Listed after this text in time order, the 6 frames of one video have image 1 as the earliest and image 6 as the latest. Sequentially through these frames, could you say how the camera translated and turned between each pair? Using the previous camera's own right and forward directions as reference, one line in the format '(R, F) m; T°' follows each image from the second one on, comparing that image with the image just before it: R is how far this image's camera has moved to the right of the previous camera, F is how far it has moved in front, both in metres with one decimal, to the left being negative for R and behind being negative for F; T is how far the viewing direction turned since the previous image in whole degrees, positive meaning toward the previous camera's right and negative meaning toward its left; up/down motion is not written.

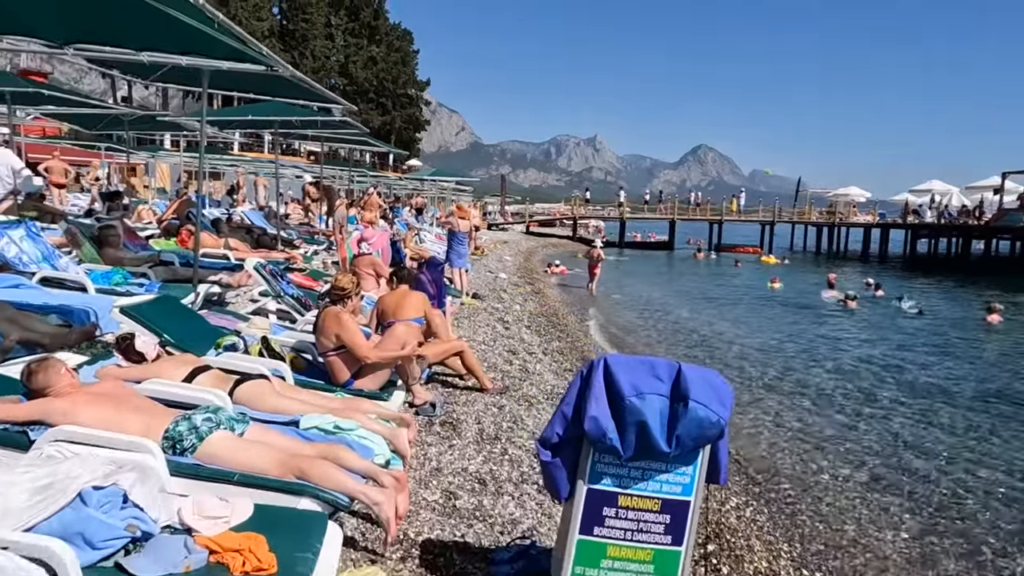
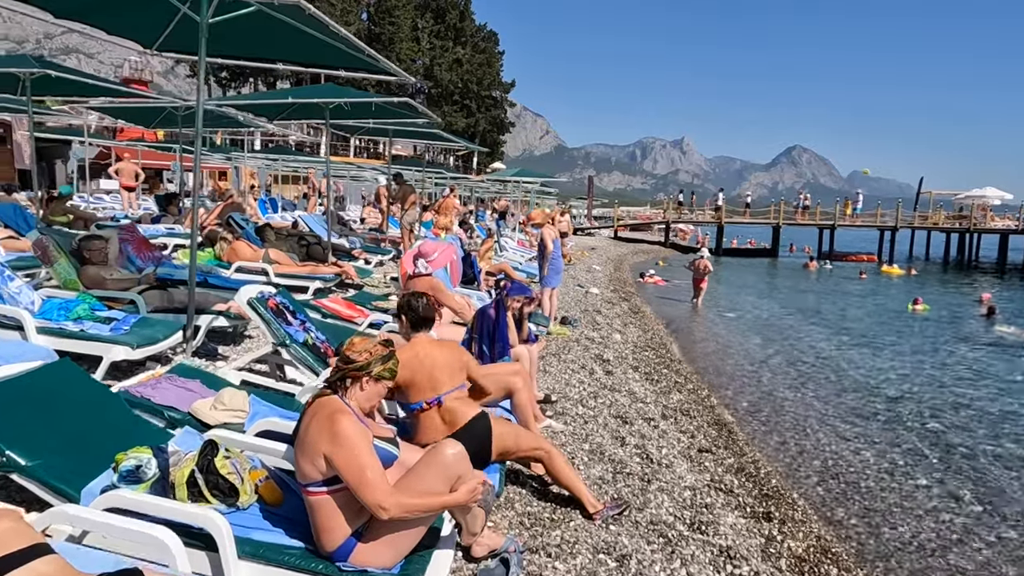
(-0.3, +2.8) m; -7°
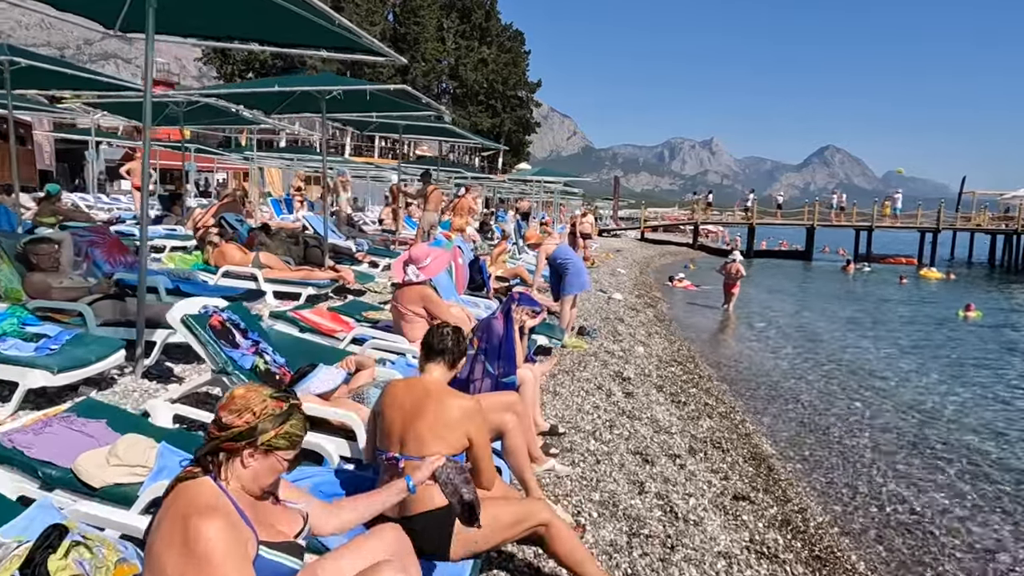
(+0.2, +1.0) m; -2°
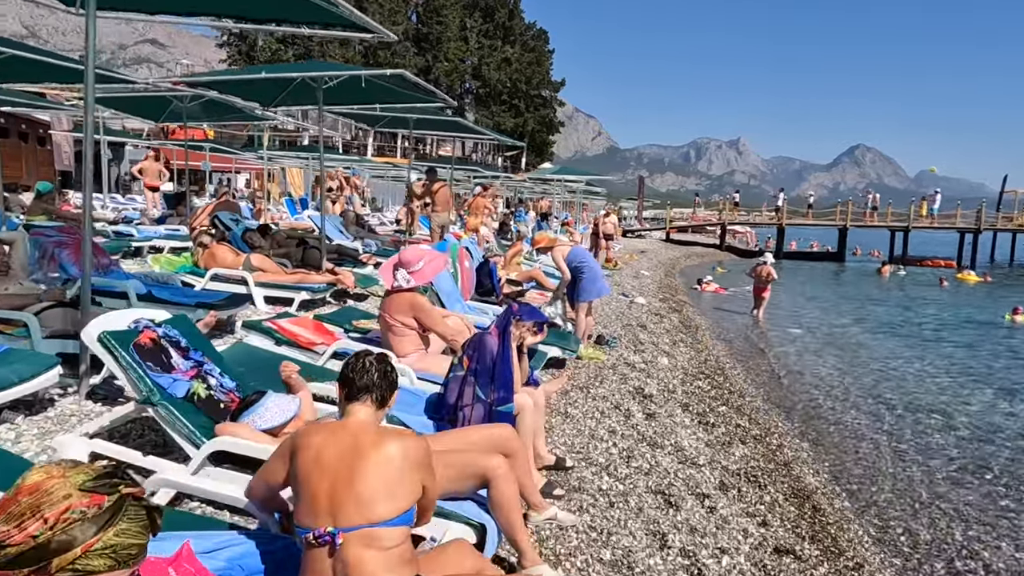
(+0.2, +0.8) m; -2°
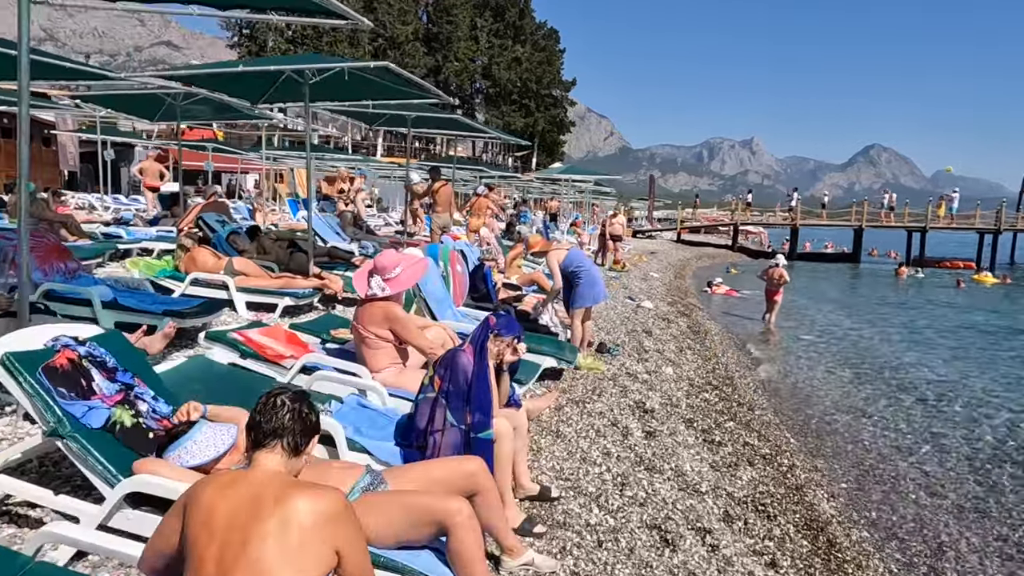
(+0.2, +0.5) m; -1°
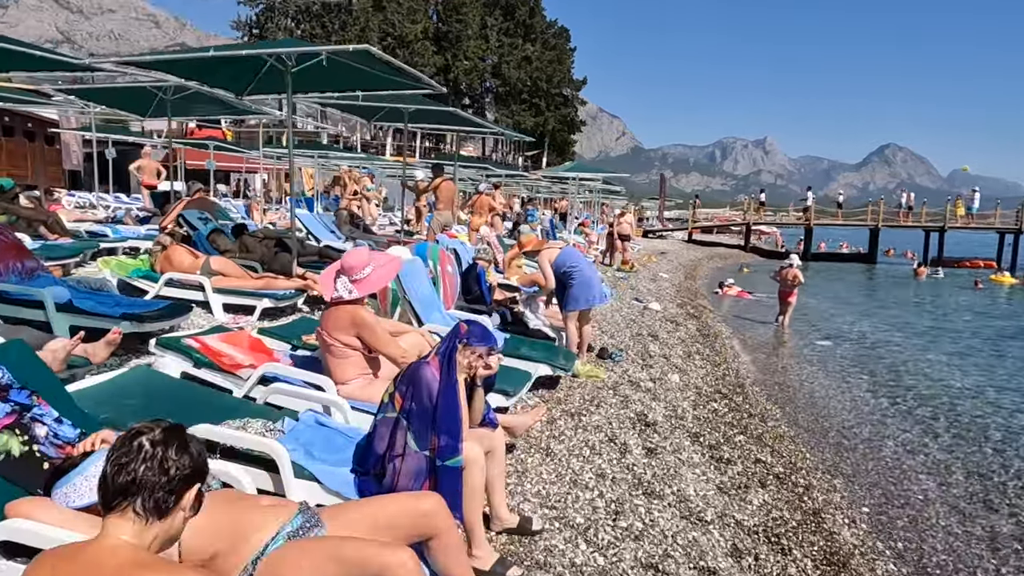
(+0.2, +0.6) m; -1°
